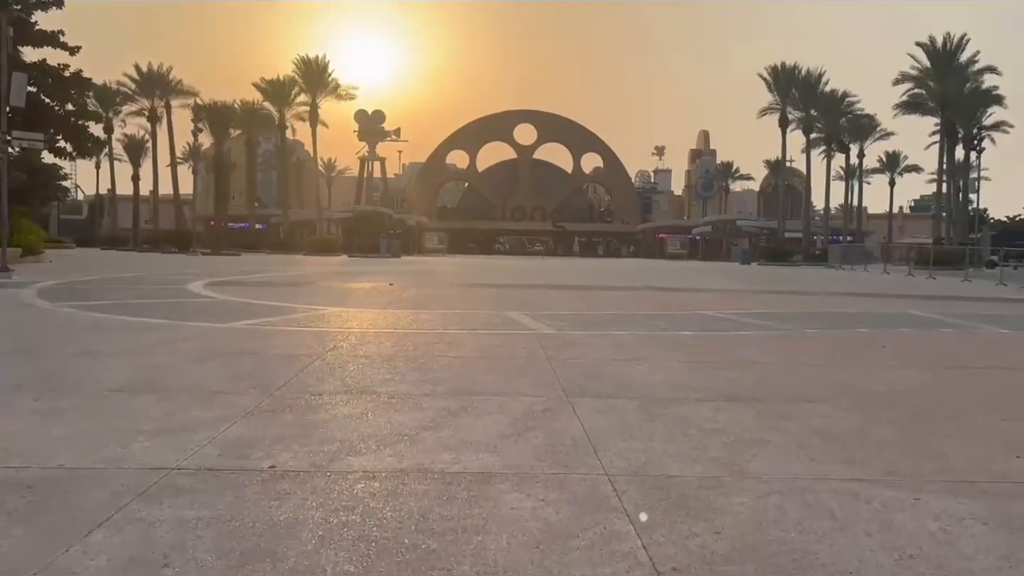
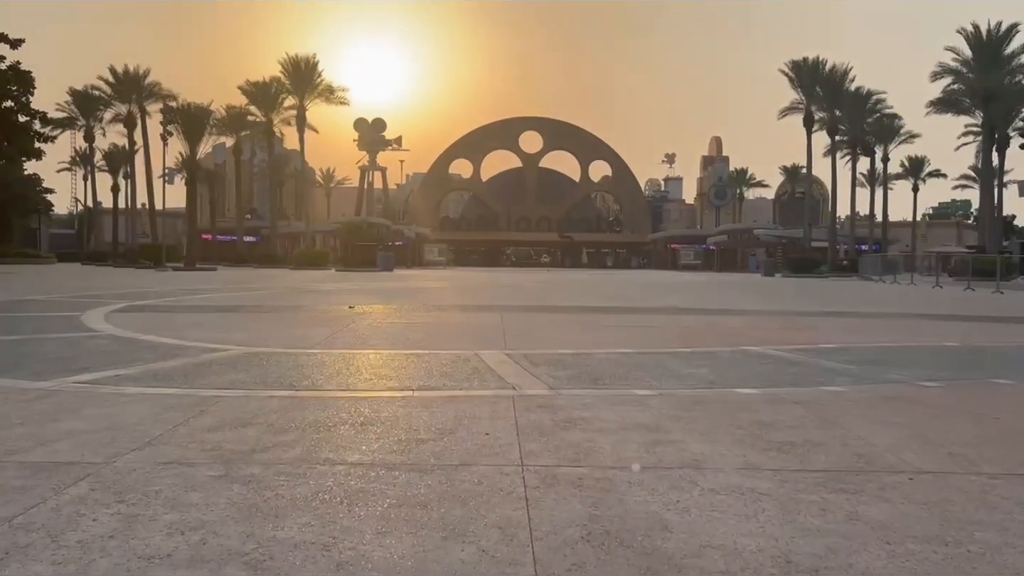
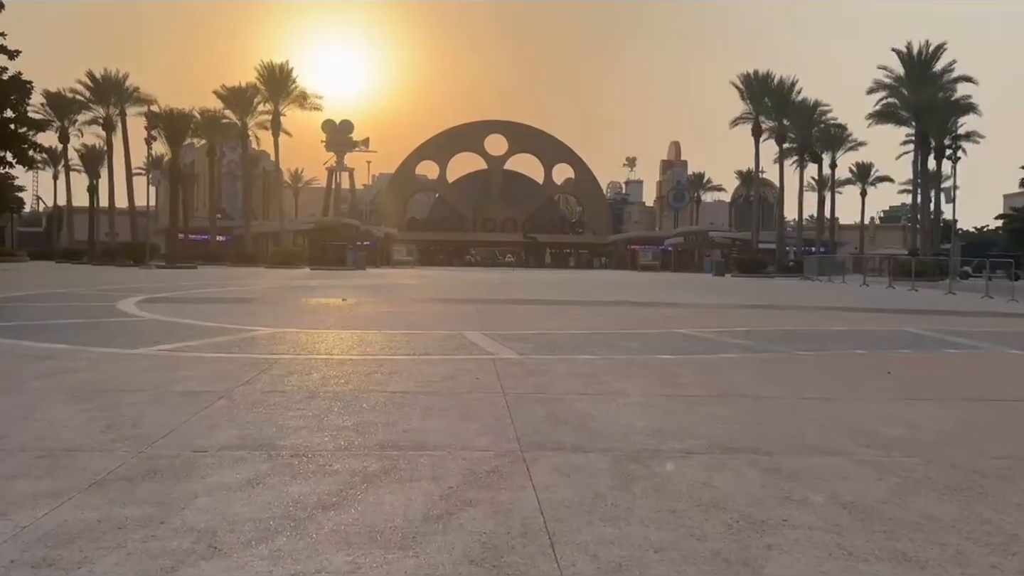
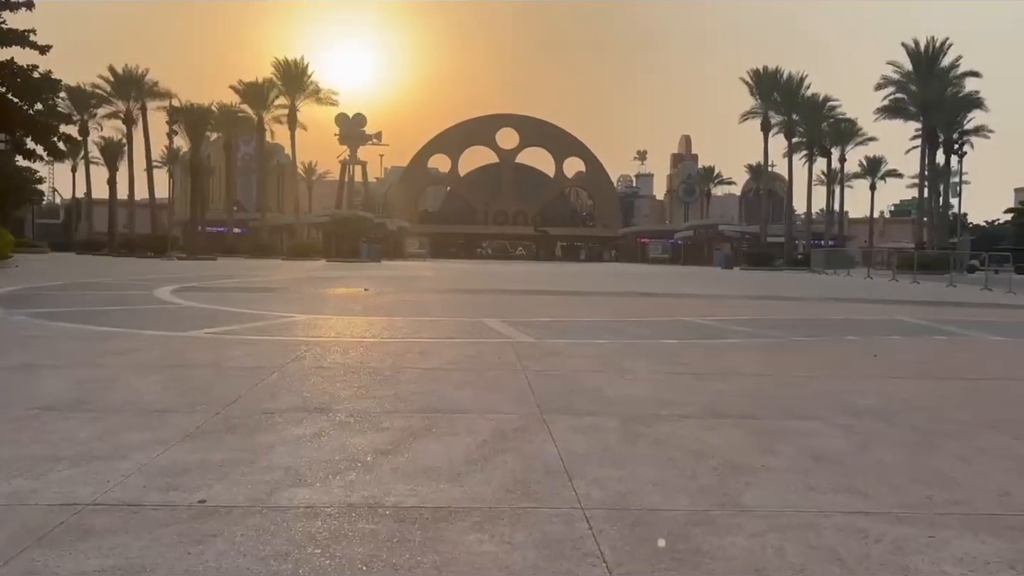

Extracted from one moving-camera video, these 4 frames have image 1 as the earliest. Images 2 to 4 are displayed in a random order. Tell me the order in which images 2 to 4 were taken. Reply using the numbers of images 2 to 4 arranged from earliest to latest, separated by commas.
4, 3, 2
